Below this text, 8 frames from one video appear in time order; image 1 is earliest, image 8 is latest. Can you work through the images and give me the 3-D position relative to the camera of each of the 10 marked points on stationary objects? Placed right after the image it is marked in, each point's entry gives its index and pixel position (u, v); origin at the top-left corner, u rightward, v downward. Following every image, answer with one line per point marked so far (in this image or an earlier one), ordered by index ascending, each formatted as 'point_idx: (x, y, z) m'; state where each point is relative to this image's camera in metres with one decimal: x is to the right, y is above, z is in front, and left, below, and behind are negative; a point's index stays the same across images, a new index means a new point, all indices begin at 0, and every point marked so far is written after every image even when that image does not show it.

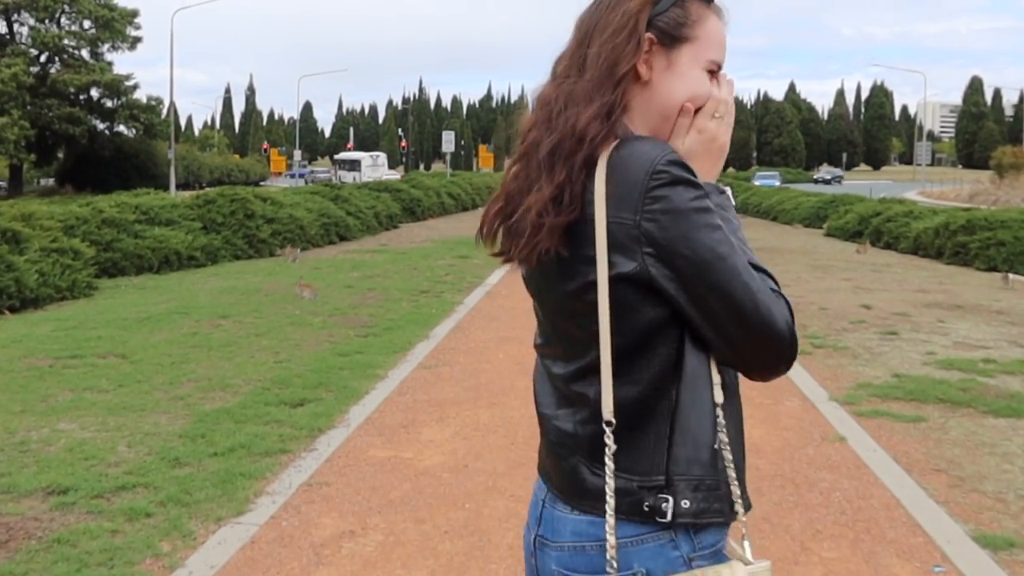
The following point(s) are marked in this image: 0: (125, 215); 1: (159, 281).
0: (-5.9, +1.1, +16.2) m
1: (-5.0, +0.1, +14.9) m
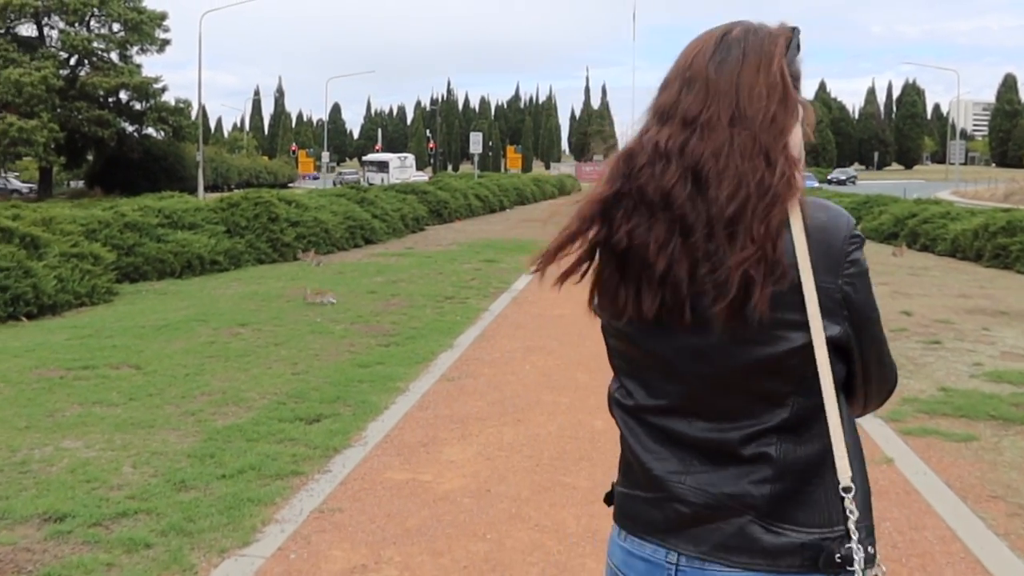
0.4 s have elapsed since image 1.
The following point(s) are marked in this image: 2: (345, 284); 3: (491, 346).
0: (-5.5, +1.0, +16.1) m
1: (-4.6, 0.0, +14.7) m
2: (-2.3, +0.1, +14.4) m
3: (-0.2, -0.5, +9.5) m
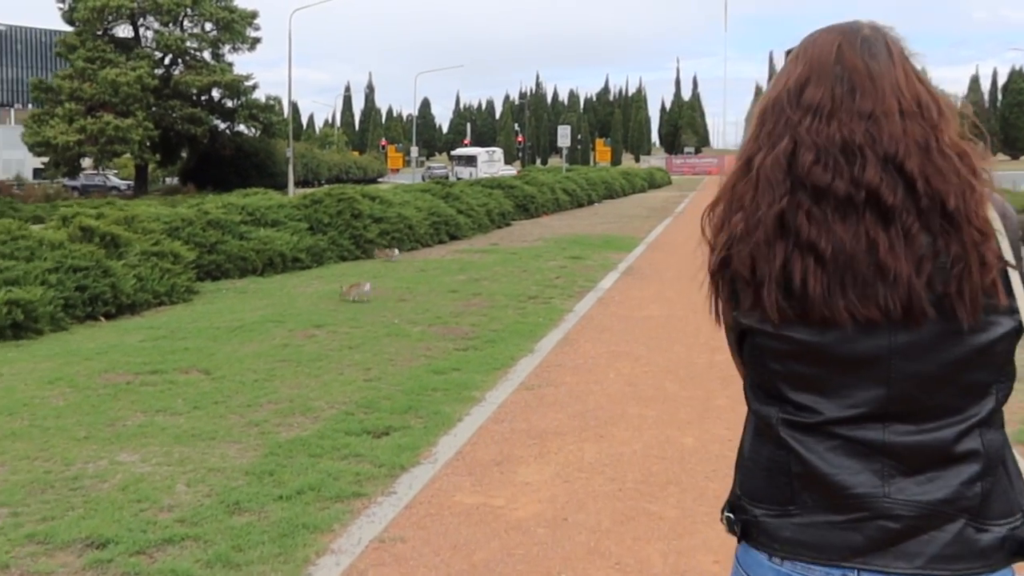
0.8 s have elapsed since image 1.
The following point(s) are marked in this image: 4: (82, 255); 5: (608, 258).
0: (-4.2, +1.1, +16.0) m
1: (-3.5, +0.1, +14.6) m
2: (-1.1, +0.1, +14.0) m
3: (+0.5, -0.5, +9.0) m
4: (-4.7, +0.4, +11.6) m
5: (+1.6, +0.5, +17.4) m
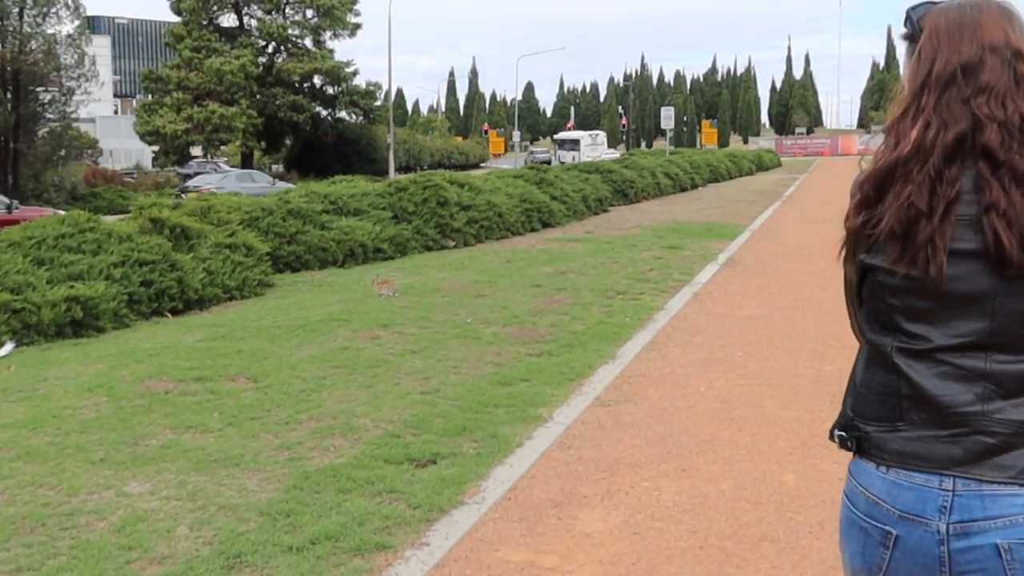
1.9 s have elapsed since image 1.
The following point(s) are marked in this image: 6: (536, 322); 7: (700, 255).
0: (-2.9, +1.2, +15.4) m
1: (-2.3, +0.2, +13.9) m
2: (0.0, +0.2, +13.2) m
3: (+1.1, -0.5, +8.0) m
4: (-3.8, +0.4, +11.1) m
5: (+3.1, +0.6, +16.3) m
6: (+0.2, -0.3, +9.5) m
7: (+2.7, +0.5, +15.1) m
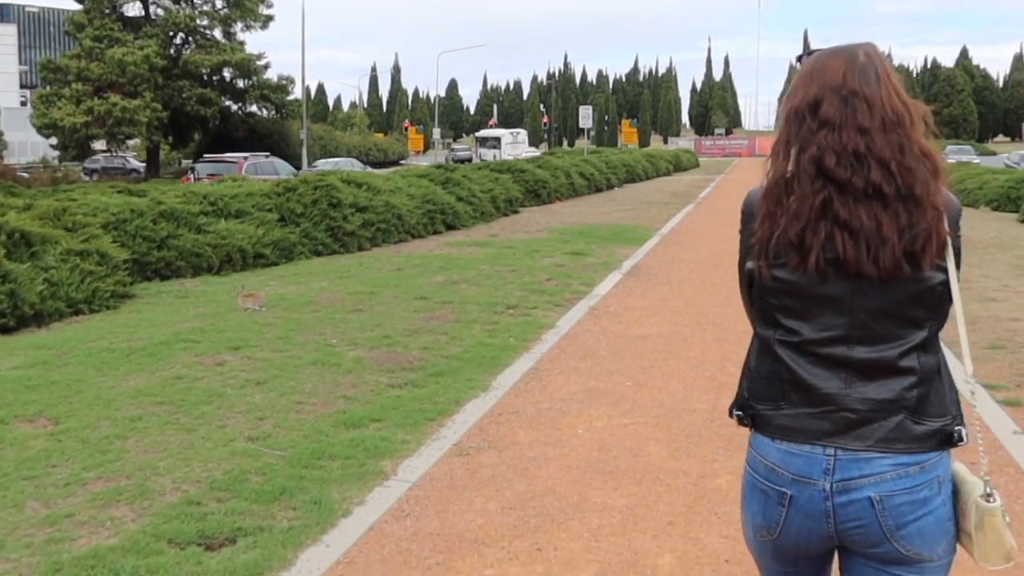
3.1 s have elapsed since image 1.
0: (-4.4, +1.1, +14.1) m
1: (-3.6, 0.0, +12.7) m
2: (-1.3, 0.0, +12.1) m
3: (+0.2, -0.7, +7.0) m
4: (-5.0, +0.3, +9.8) m
5: (+1.5, +0.5, +15.4) m
6: (-0.8, -0.5, +8.5) m
7: (+1.2, +0.3, +14.3) m
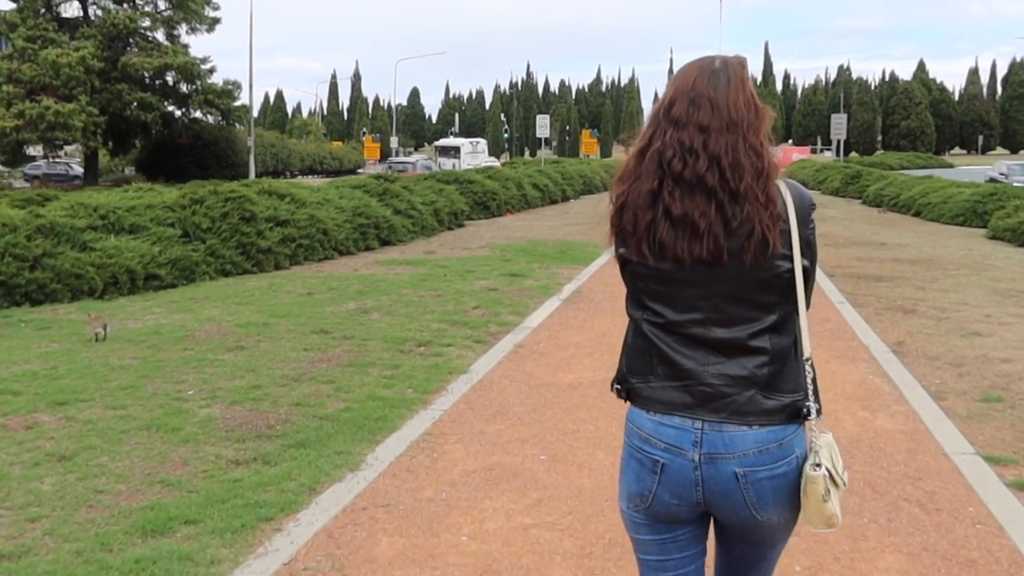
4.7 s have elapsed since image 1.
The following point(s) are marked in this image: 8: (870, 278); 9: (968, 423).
0: (-5.2, +0.8, +12.4) m
1: (-4.5, -0.3, +11.0) m
2: (-2.1, -0.3, +10.5) m
3: (-0.4, -0.9, +5.5) m
4: (-5.7, 0.0, +8.0) m
5: (+0.6, +0.2, +13.9) m
6: (-1.5, -0.7, +6.9) m
7: (+0.4, 0.0, +12.7) m
8: (+4.7, +0.1, +13.9) m
9: (+2.9, -0.8, +6.6) m
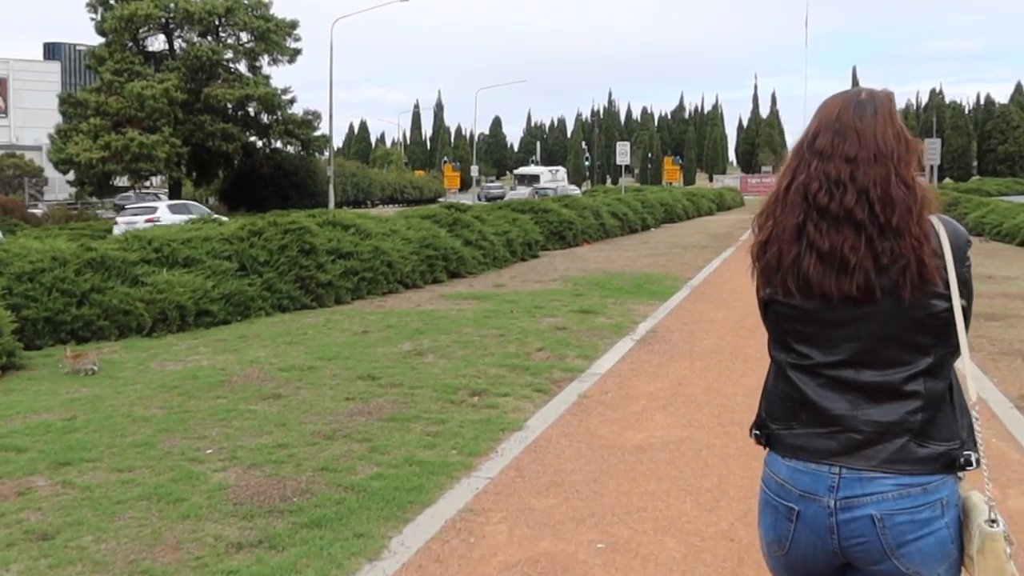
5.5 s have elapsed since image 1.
0: (-4.5, +0.4, +11.9) m
1: (-3.8, -0.6, +10.4) m
2: (-1.5, -0.6, +9.7) m
3: (-0.2, -1.2, +4.6) m
4: (-5.3, -0.3, +7.6) m
5: (+1.5, -0.3, +12.9) m
6: (-1.2, -1.0, +6.1) m
7: (+1.1, -0.4, +11.8) m
8: (+5.6, -0.4, +12.6) m
9: (+3.2, -1.1, +5.4) m
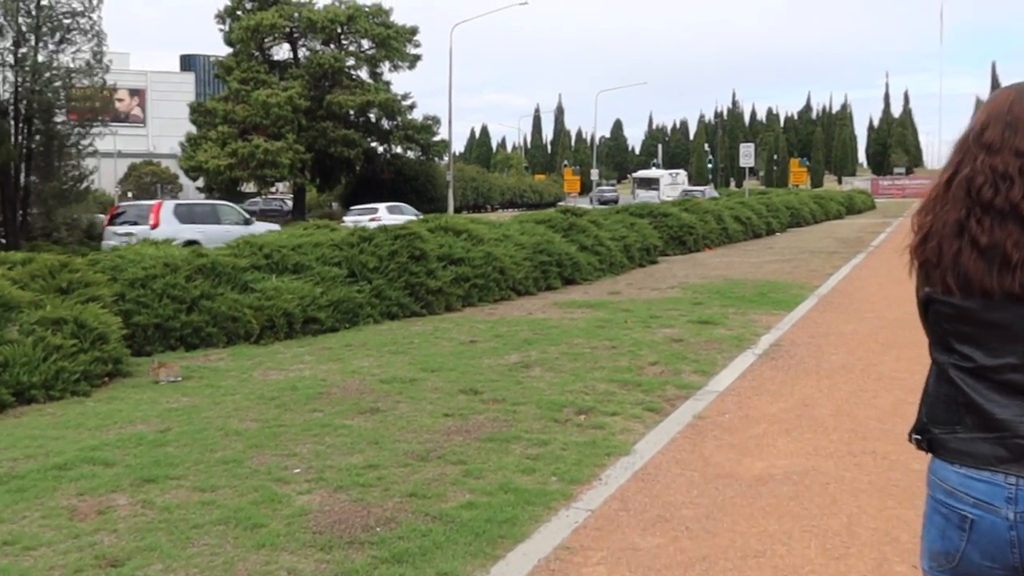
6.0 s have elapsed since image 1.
0: (-3.2, +0.3, +11.9) m
1: (-2.7, -0.7, +10.3) m
2: (-0.5, -0.7, +9.4) m
3: (+0.2, -1.2, +4.1) m
4: (-4.5, -0.3, +7.7) m
5: (+2.8, -0.4, +12.2) m
6: (-0.6, -1.0, +5.7) m
7: (+2.4, -0.5, +11.1) m
8: (+6.9, -0.5, +11.4) m
9: (+3.6, -1.2, +4.6) m
